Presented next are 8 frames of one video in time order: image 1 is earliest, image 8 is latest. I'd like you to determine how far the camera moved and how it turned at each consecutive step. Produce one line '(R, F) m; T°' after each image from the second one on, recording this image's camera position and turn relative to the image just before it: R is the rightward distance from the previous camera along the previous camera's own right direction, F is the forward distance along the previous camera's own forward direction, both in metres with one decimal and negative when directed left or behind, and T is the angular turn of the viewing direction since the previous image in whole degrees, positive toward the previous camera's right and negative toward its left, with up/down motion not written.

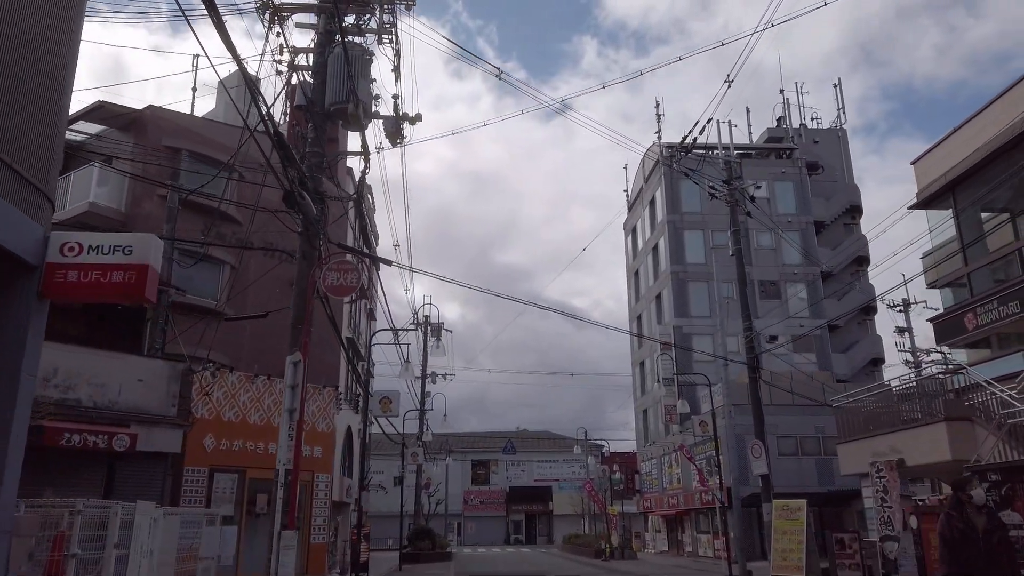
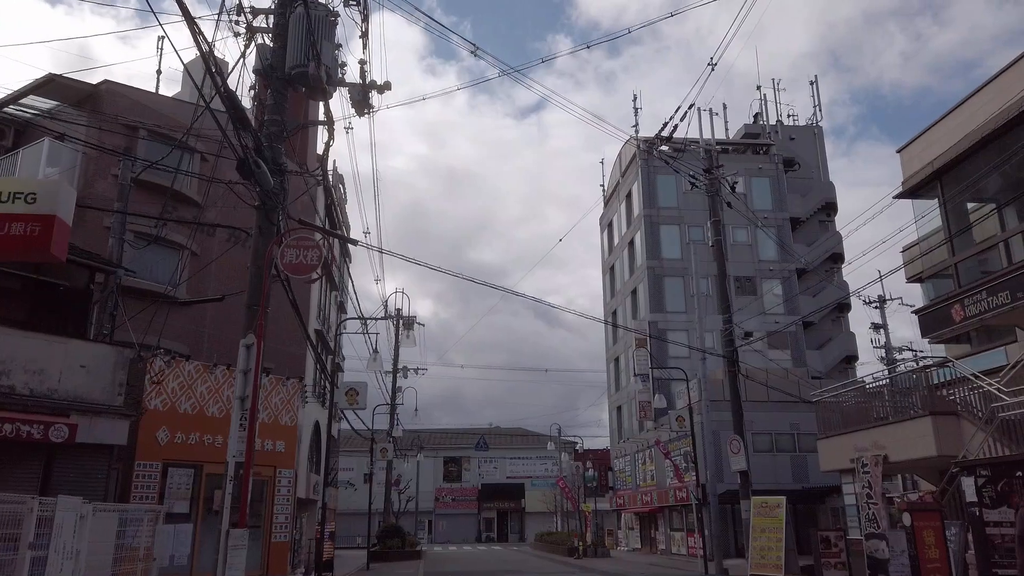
(0.0, +0.8) m; +2°
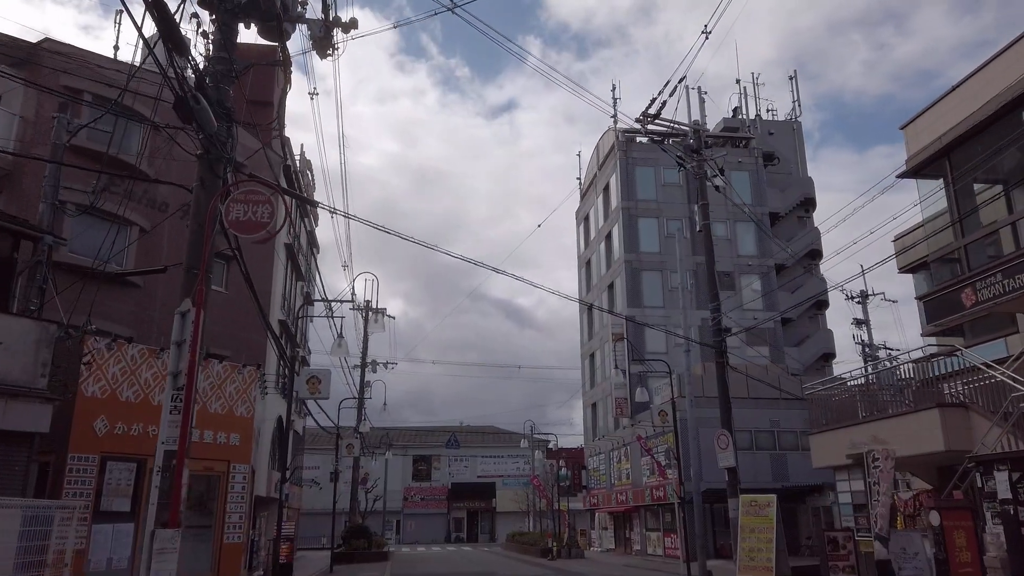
(-0.1, +1.3) m; +2°
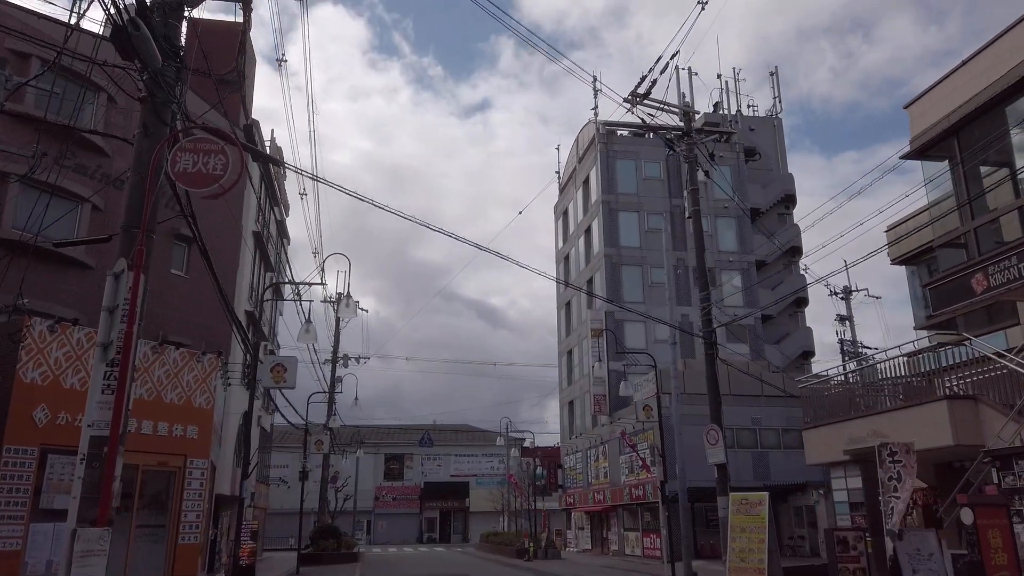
(-0.2, +1.1) m; +2°
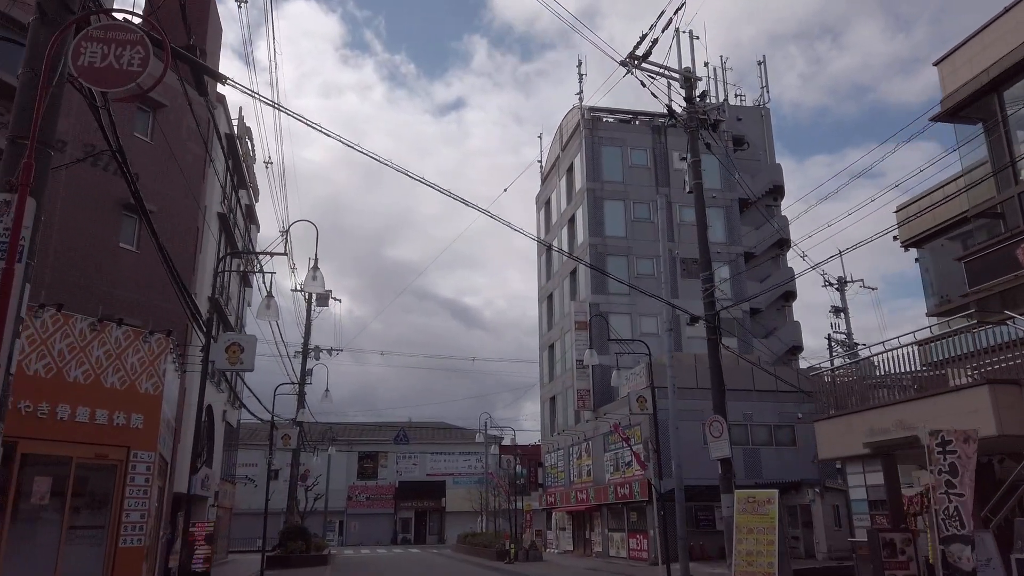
(-0.2, +1.7) m; +2°
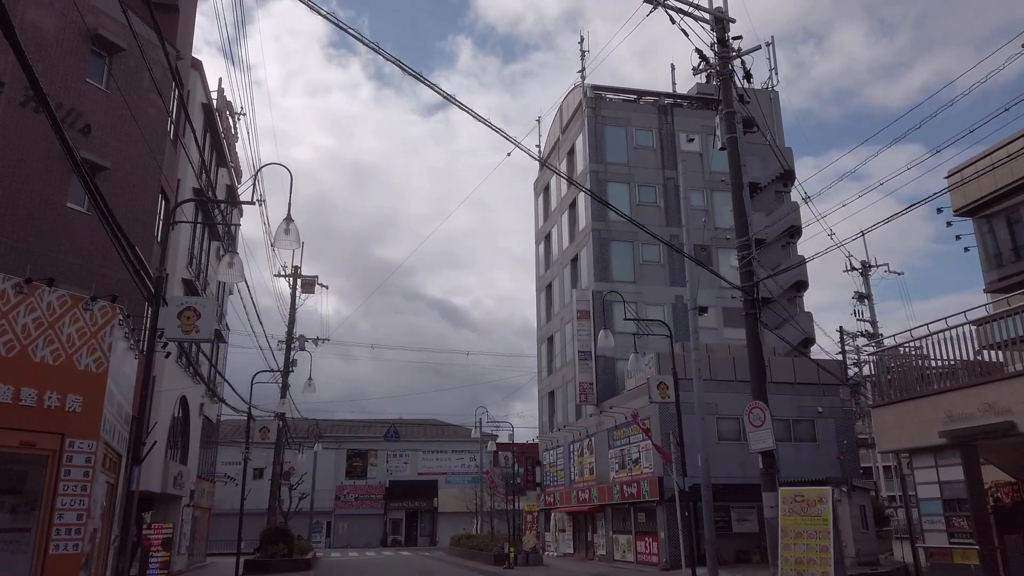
(-0.3, +2.3) m; +1°
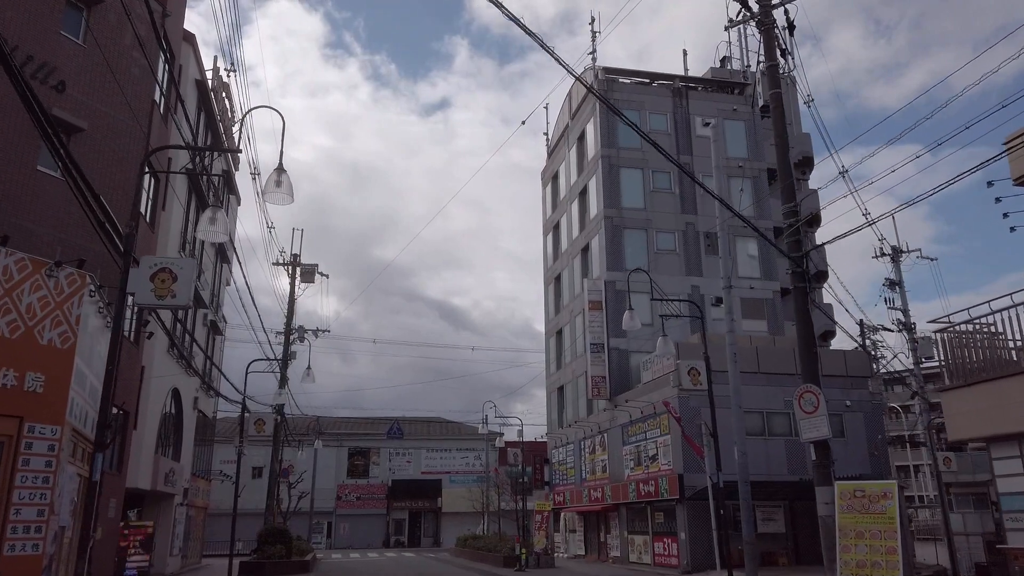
(-0.3, +1.6) m; 0°
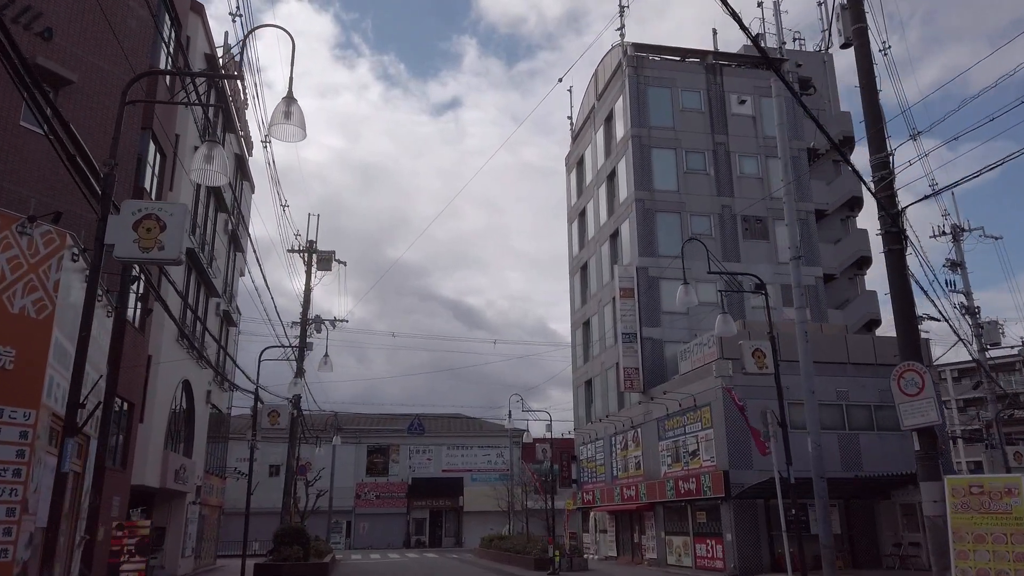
(-0.5, +1.8) m; -1°
